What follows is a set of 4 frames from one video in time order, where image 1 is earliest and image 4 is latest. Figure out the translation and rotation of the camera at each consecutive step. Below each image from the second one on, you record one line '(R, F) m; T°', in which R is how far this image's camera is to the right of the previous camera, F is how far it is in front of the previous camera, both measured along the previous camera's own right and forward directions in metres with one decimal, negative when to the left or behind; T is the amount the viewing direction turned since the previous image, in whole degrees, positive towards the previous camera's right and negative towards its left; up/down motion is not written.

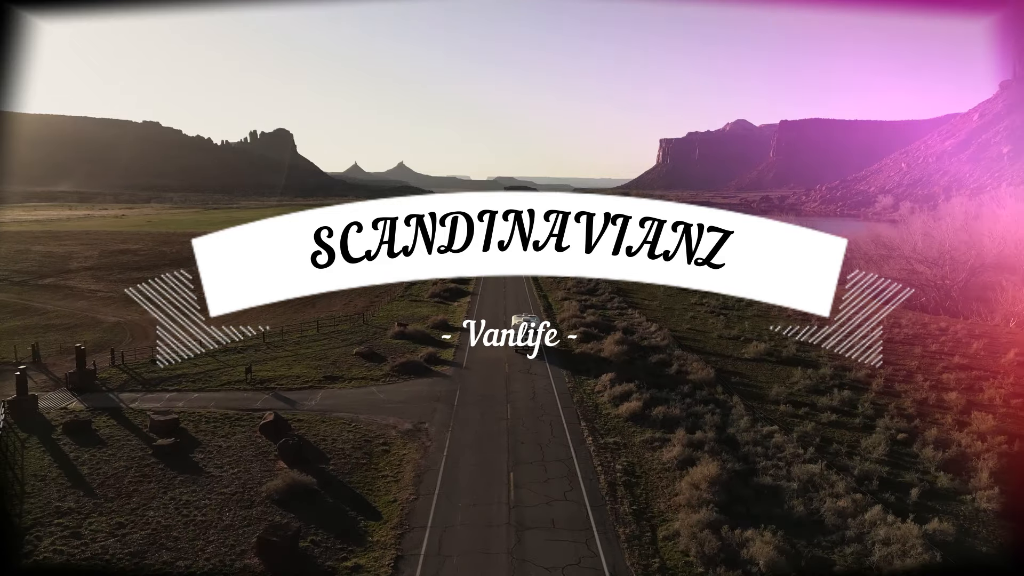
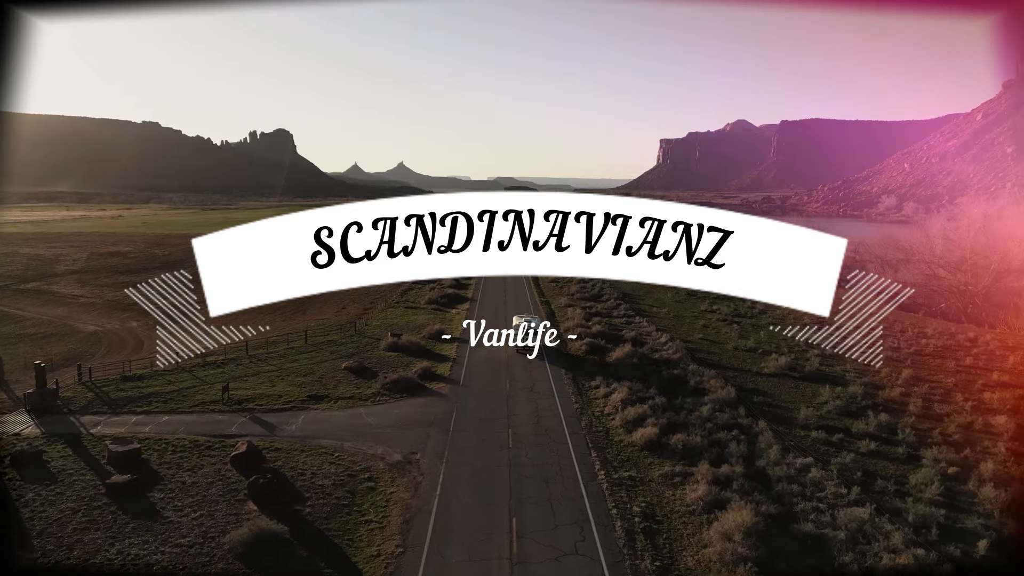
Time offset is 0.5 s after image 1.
(-0.1, +1.9) m; 0°
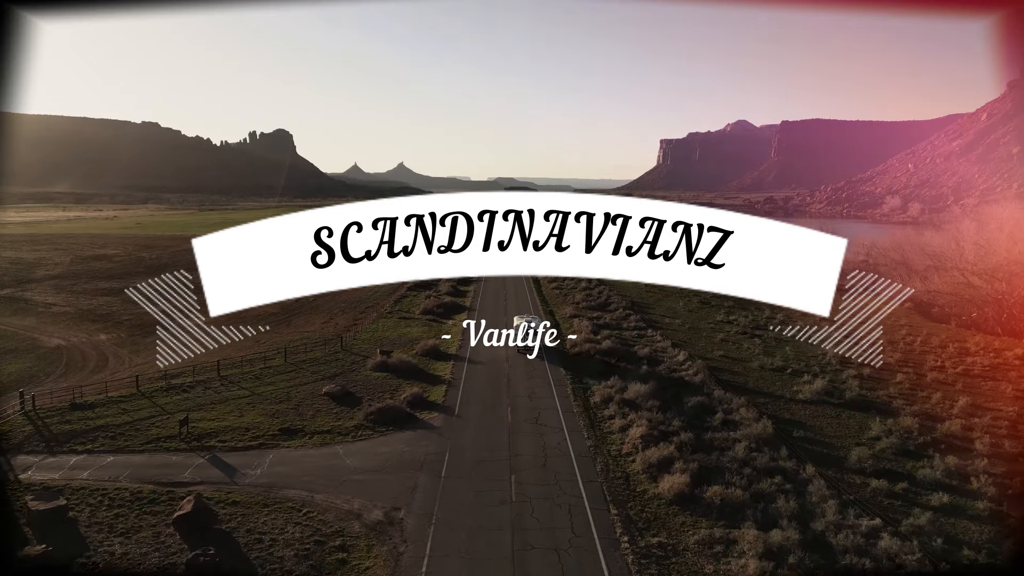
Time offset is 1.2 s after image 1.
(-0.1, +2.8) m; 0°
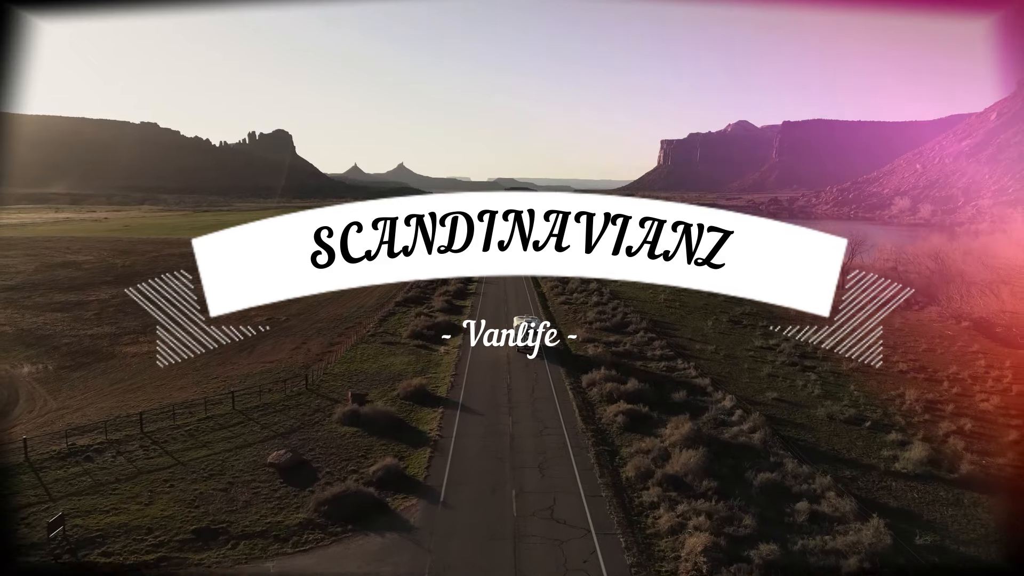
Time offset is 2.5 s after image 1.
(-0.2, +5.2) m; 0°
